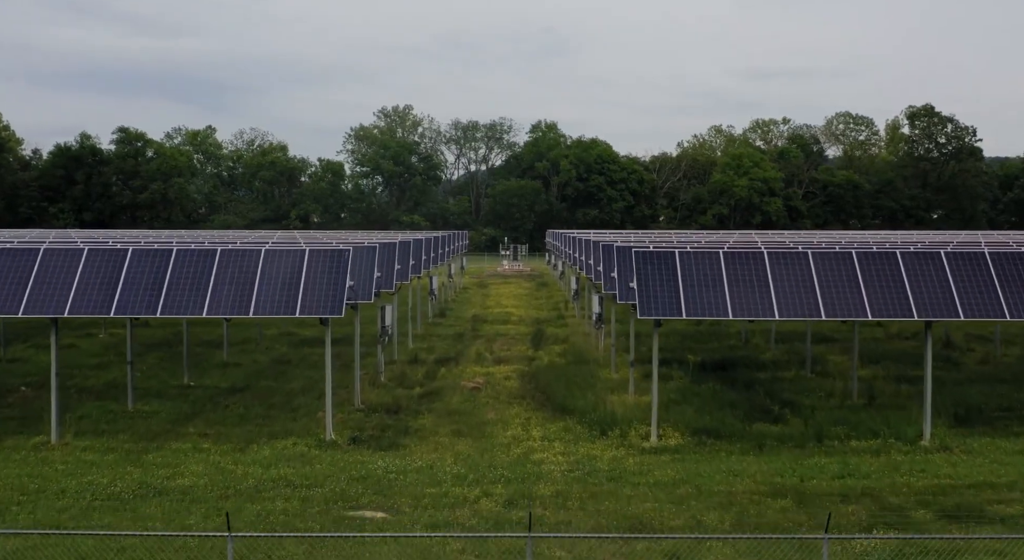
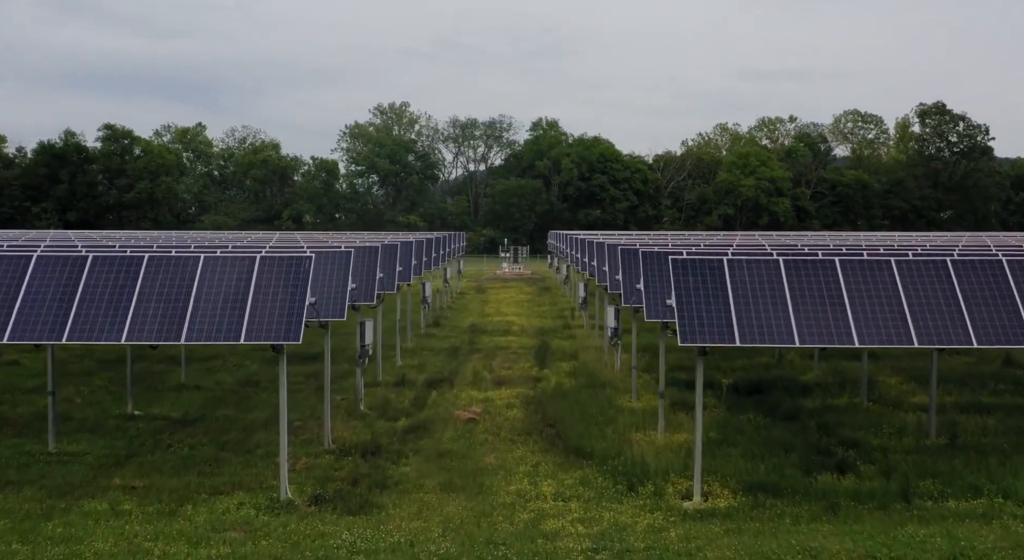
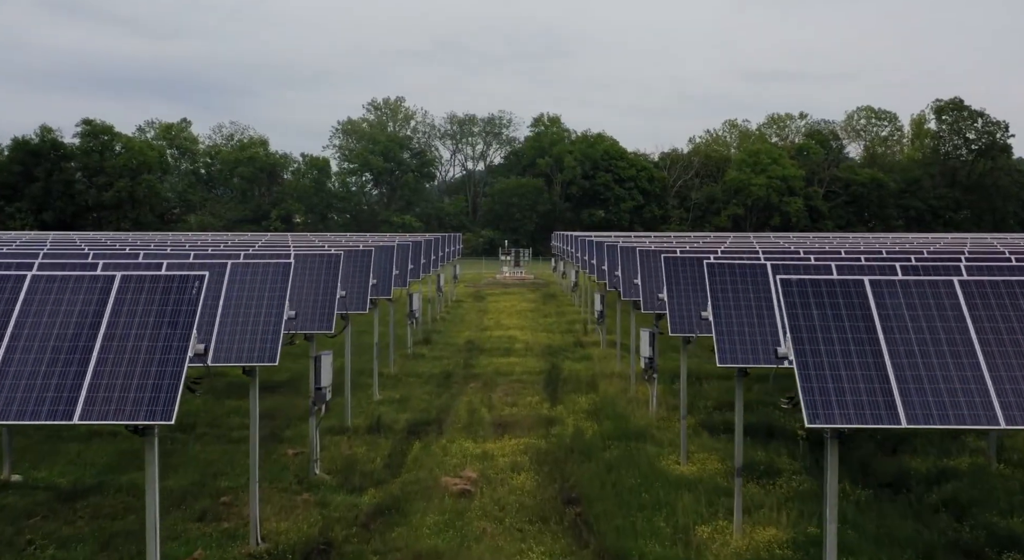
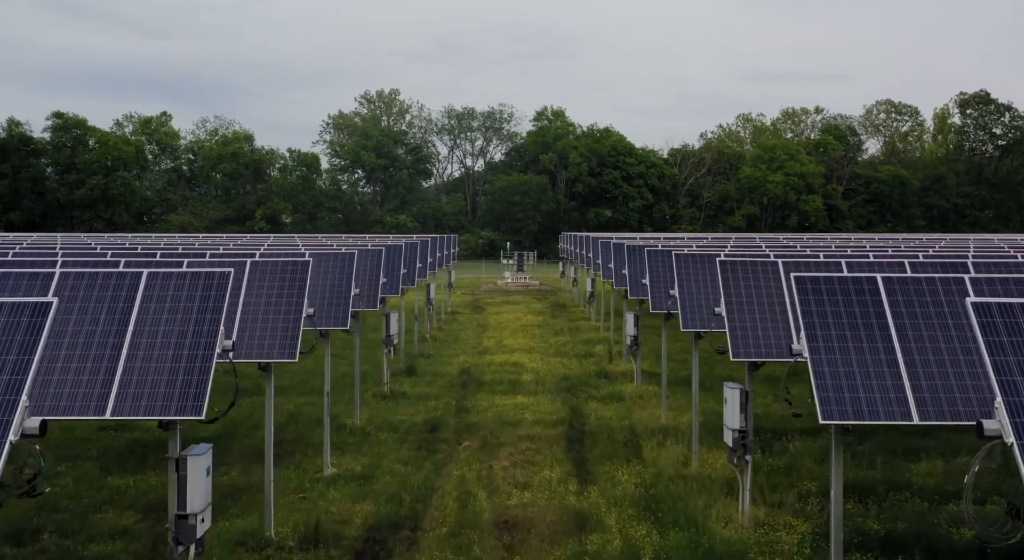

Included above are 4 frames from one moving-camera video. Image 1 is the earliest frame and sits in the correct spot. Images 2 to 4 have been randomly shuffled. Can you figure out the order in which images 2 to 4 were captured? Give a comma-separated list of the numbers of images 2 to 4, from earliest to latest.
2, 3, 4
